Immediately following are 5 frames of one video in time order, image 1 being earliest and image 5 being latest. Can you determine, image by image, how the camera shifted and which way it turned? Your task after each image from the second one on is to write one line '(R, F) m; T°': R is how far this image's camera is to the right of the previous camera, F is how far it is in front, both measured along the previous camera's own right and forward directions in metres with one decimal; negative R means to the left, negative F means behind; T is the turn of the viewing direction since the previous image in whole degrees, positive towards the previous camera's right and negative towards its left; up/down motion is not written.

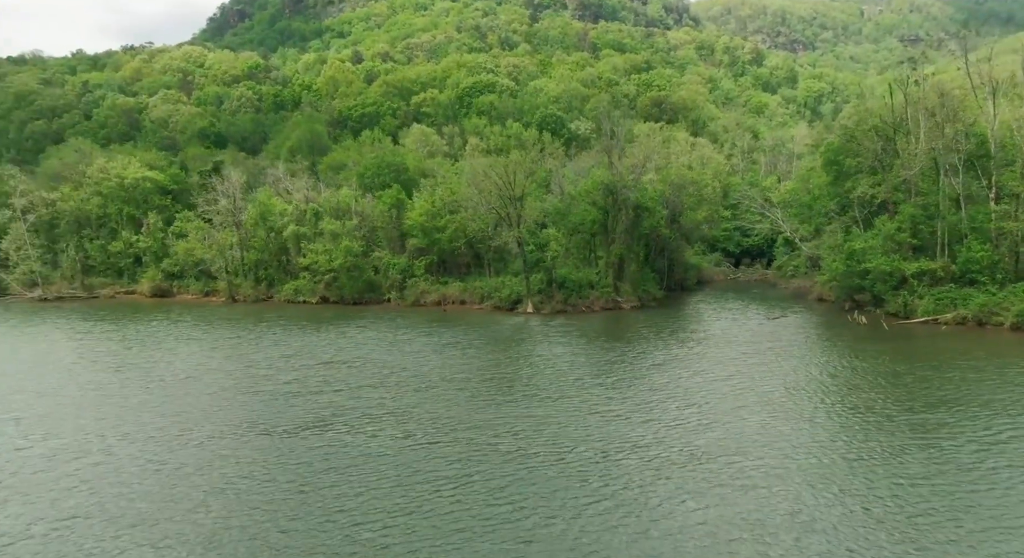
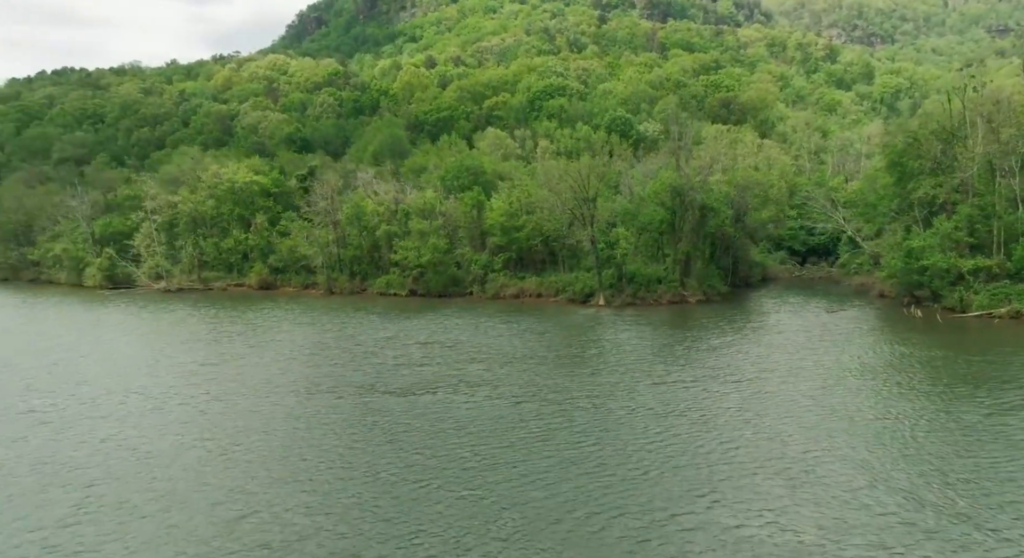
(-0.6, -5.5) m; -5°
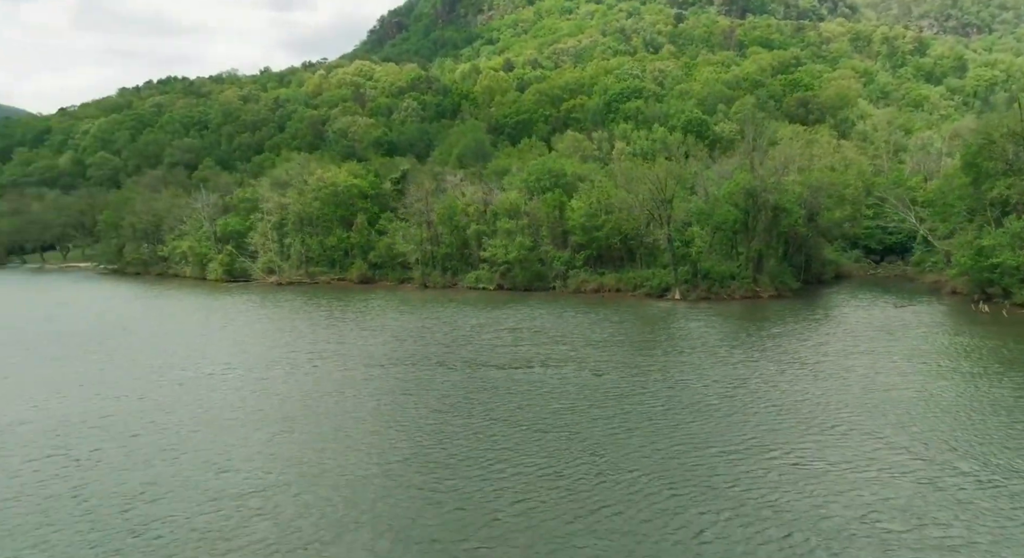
(-0.6, -5.5) m; -5°
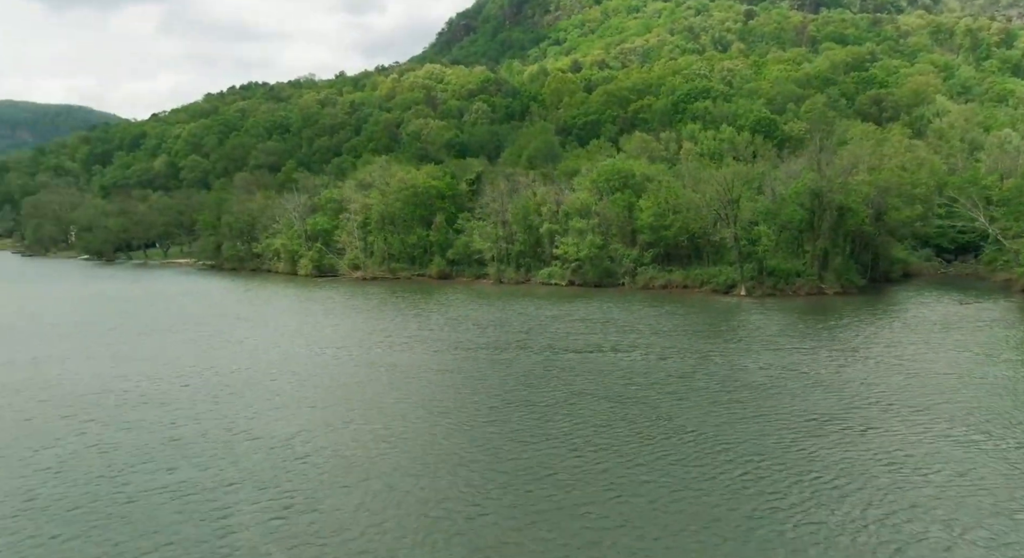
(-0.6, -4.2) m; -5°
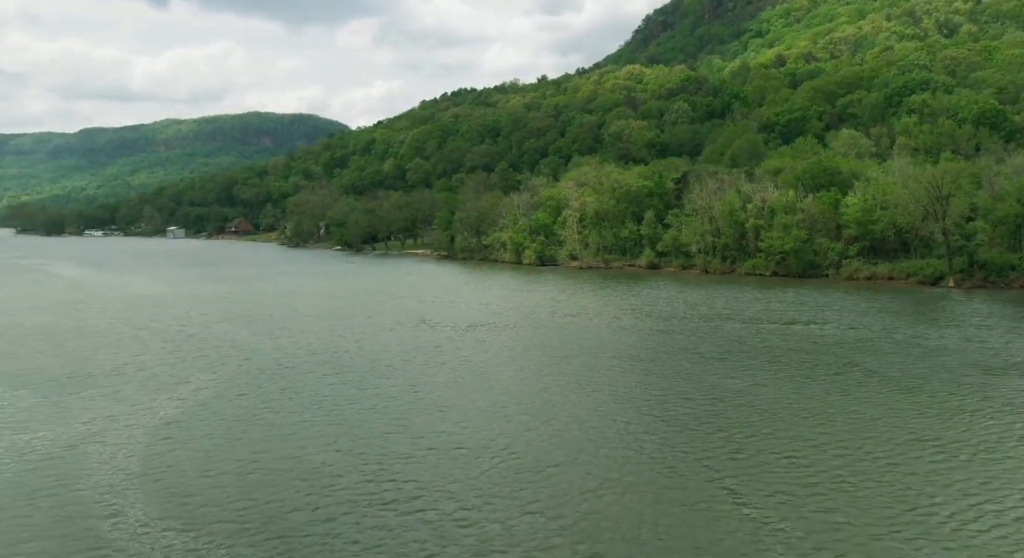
(-1.2, -9.9) m; -14°
